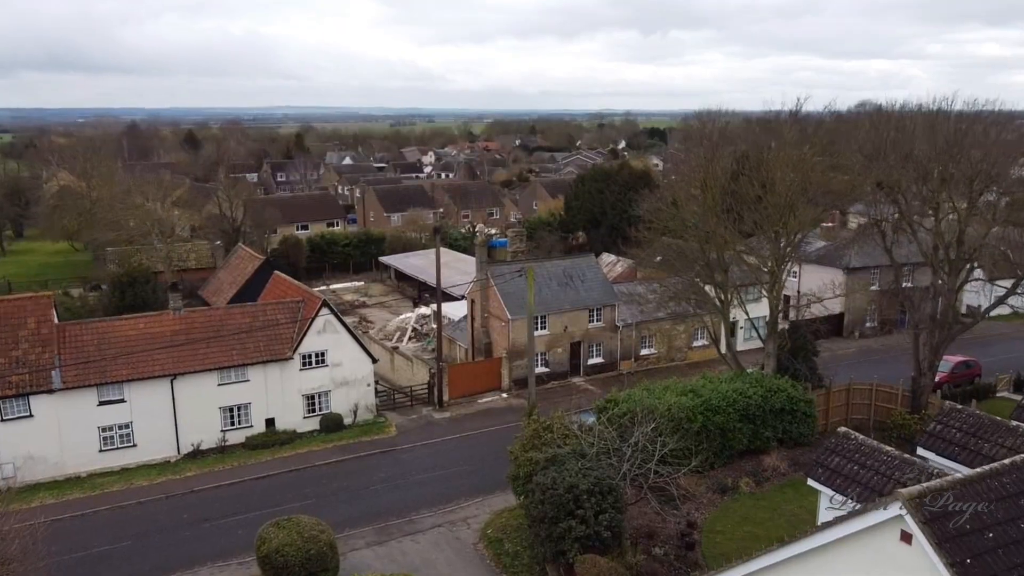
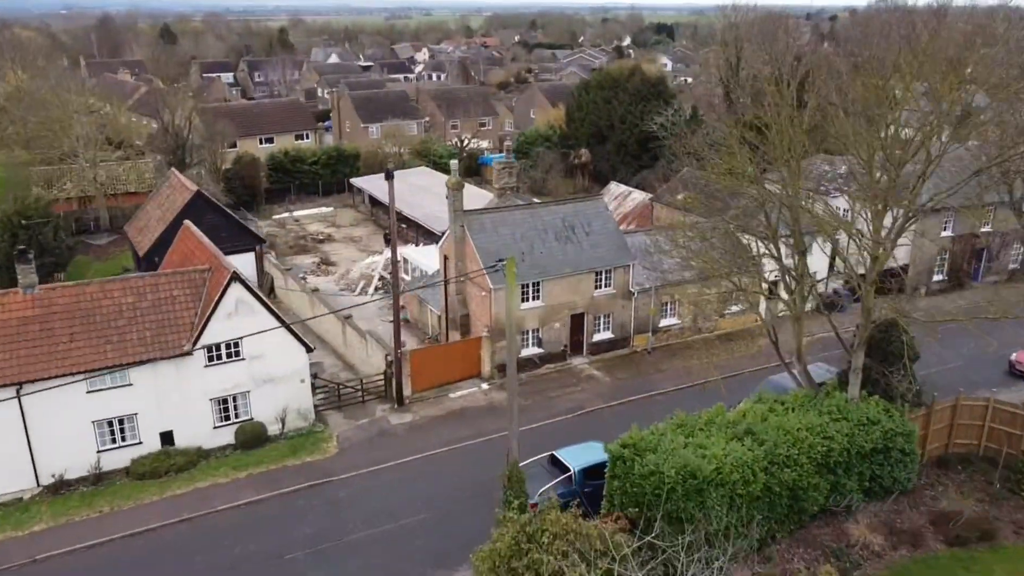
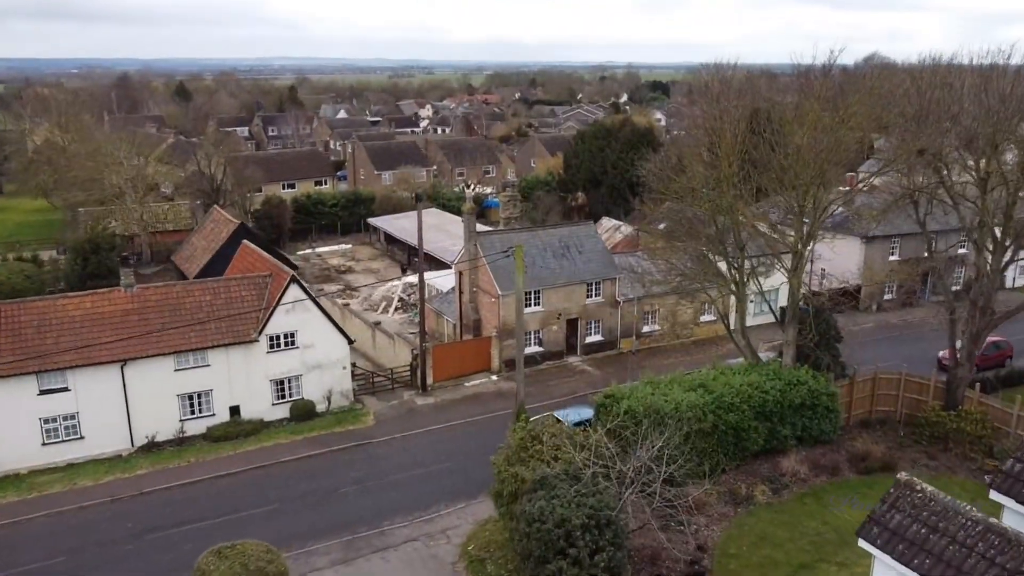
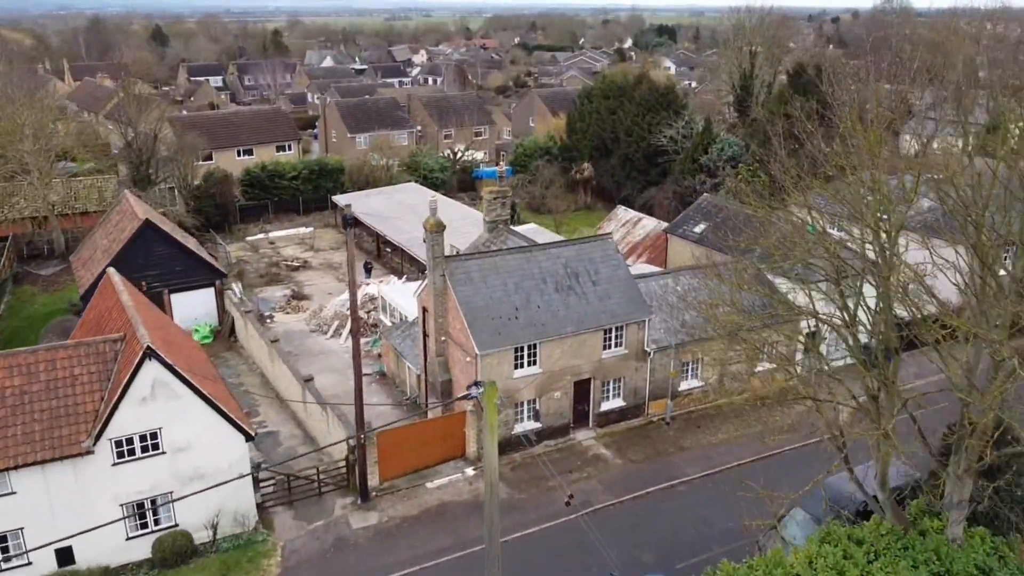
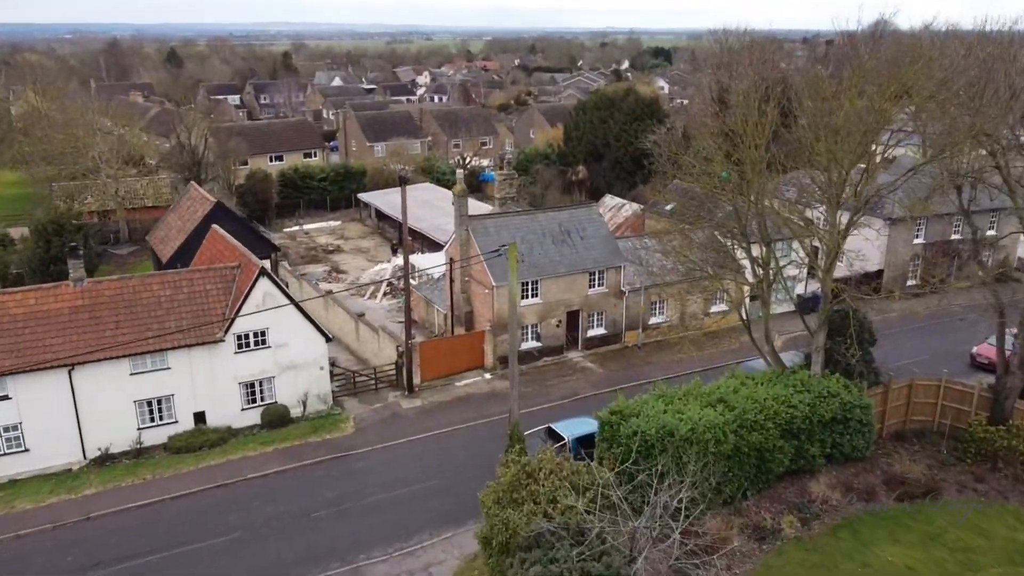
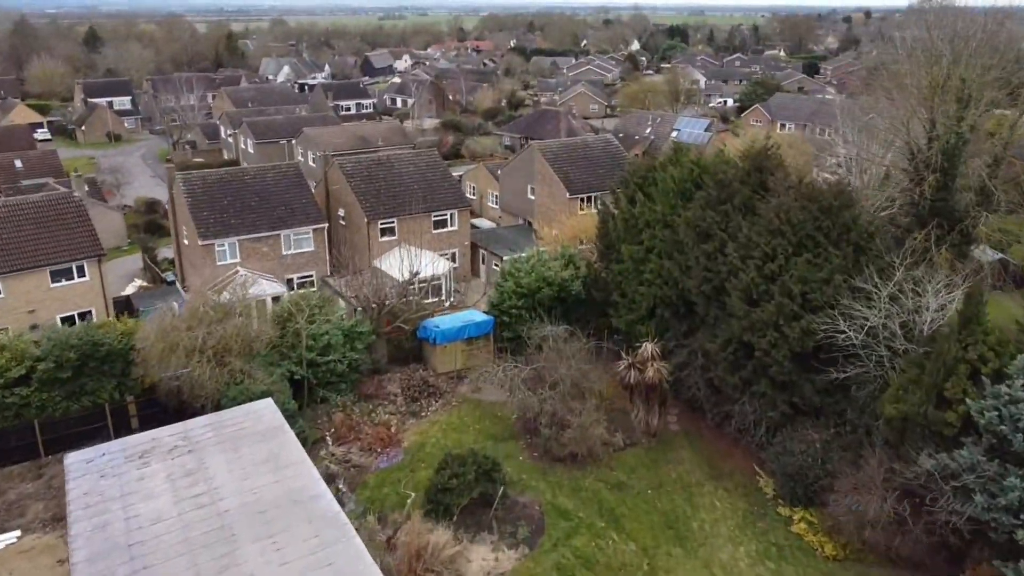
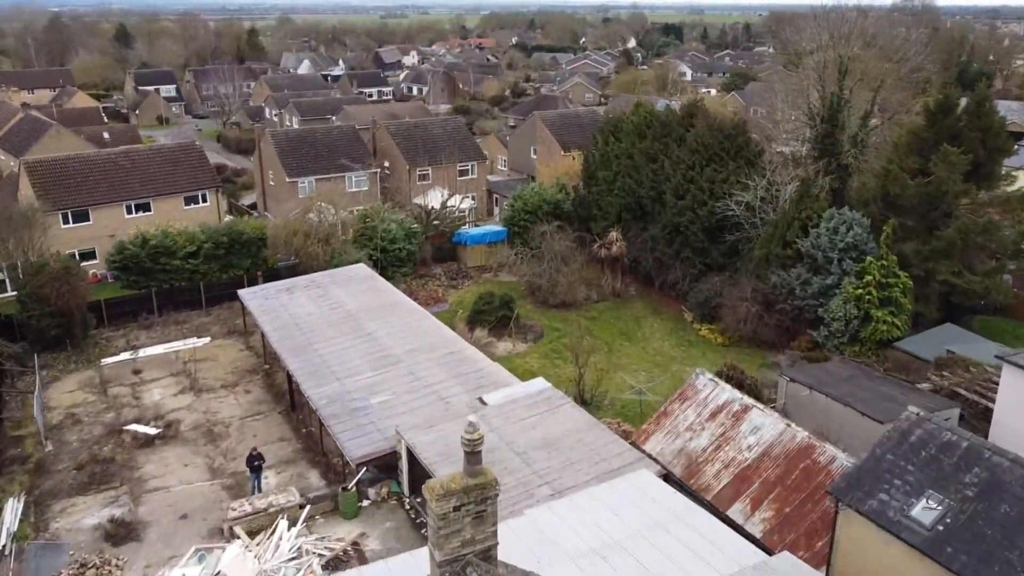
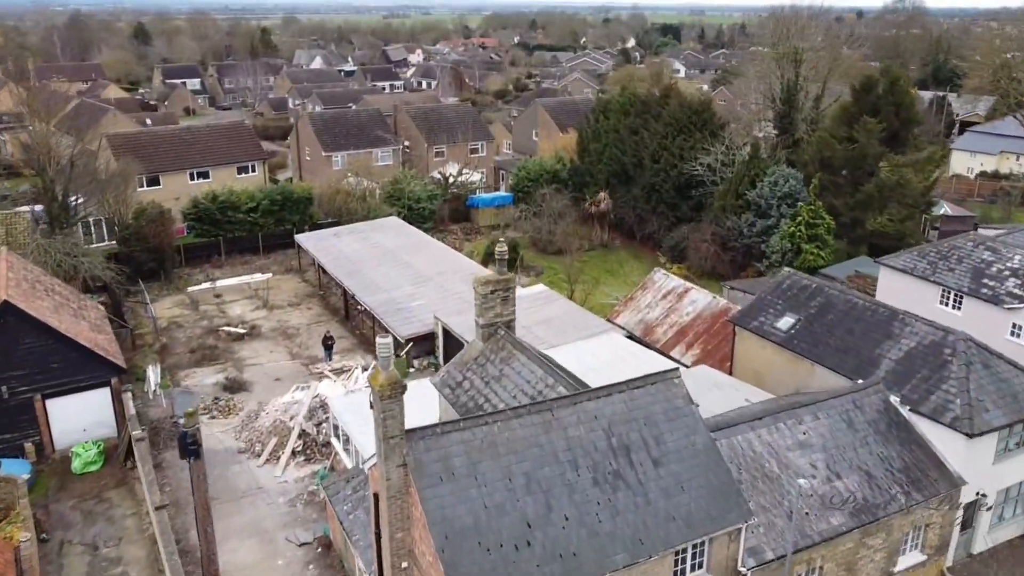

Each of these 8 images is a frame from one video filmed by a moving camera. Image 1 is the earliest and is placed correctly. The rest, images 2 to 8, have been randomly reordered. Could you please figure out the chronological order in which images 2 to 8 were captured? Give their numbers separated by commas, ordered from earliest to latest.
3, 5, 2, 4, 8, 7, 6
